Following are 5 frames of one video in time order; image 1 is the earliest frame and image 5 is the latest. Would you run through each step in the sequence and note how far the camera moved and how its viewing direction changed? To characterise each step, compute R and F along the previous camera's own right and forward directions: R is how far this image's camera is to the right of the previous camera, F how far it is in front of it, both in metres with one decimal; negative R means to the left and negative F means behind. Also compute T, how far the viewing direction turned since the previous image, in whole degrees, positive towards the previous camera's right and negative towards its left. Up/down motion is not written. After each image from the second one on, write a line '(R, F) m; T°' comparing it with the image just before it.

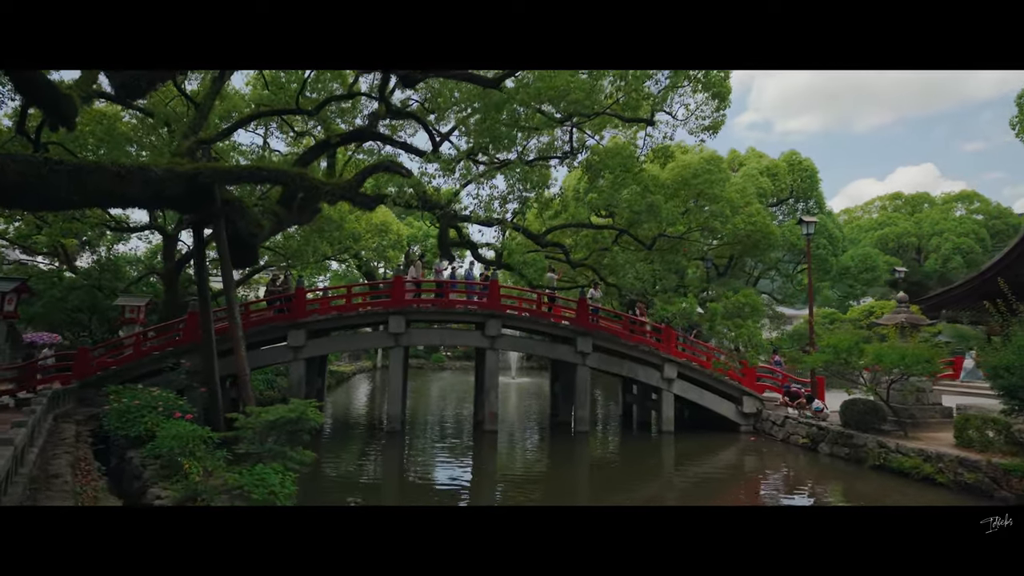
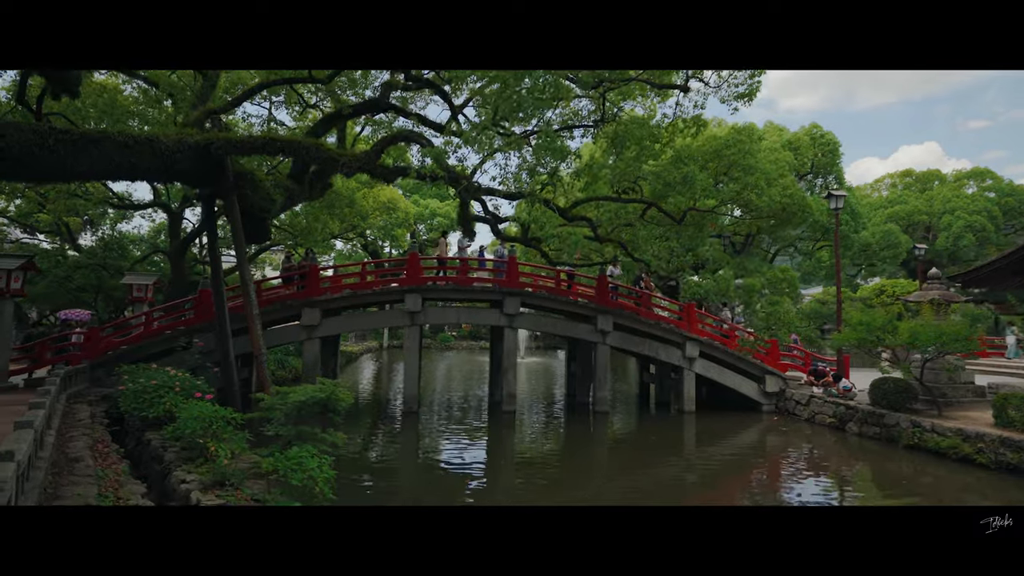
(-0.6, +0.5) m; 0°
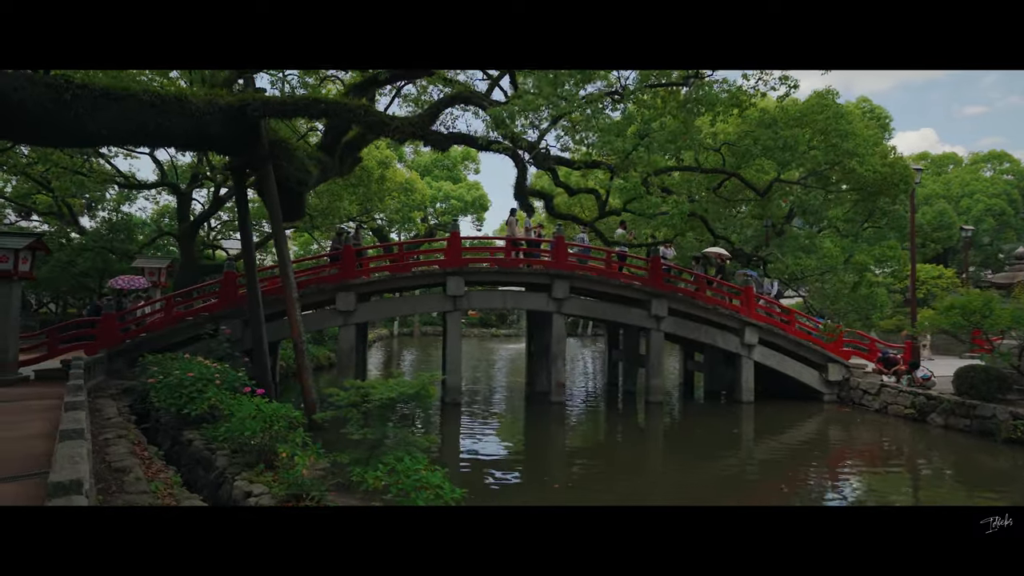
(-1.5, +1.2) m; +1°
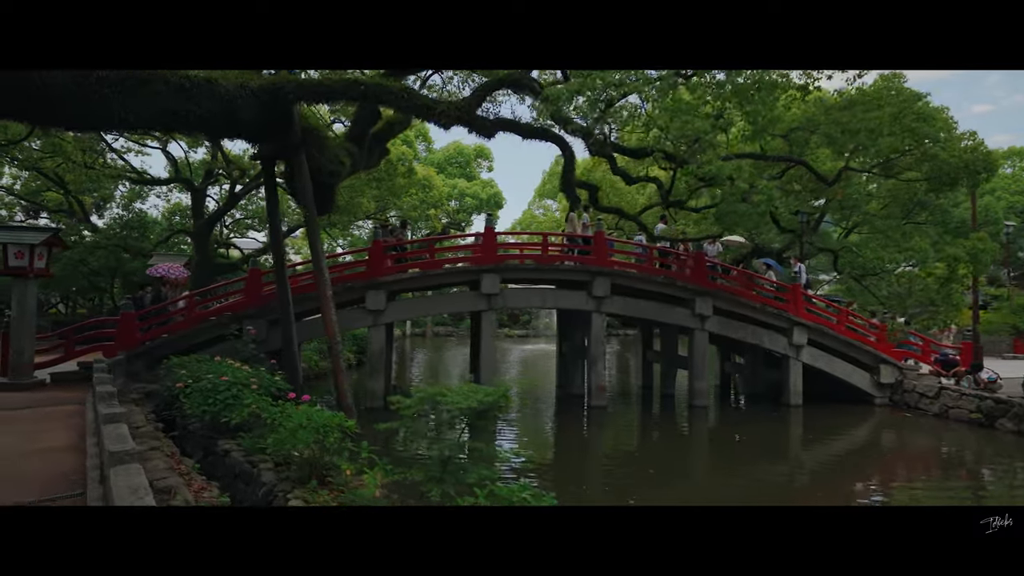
(-0.9, +0.8) m; 0°
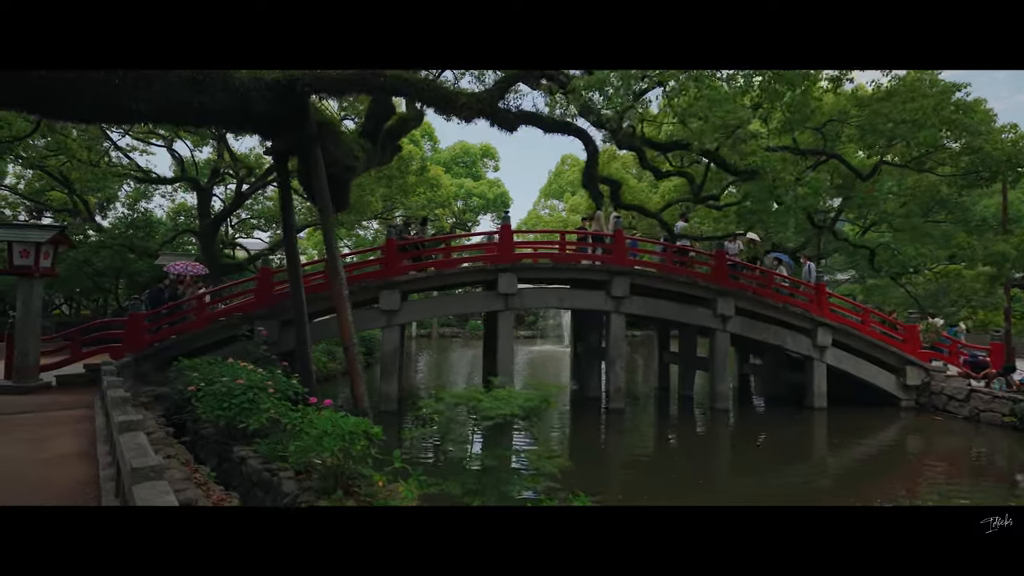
(-0.4, +0.4) m; 0°
